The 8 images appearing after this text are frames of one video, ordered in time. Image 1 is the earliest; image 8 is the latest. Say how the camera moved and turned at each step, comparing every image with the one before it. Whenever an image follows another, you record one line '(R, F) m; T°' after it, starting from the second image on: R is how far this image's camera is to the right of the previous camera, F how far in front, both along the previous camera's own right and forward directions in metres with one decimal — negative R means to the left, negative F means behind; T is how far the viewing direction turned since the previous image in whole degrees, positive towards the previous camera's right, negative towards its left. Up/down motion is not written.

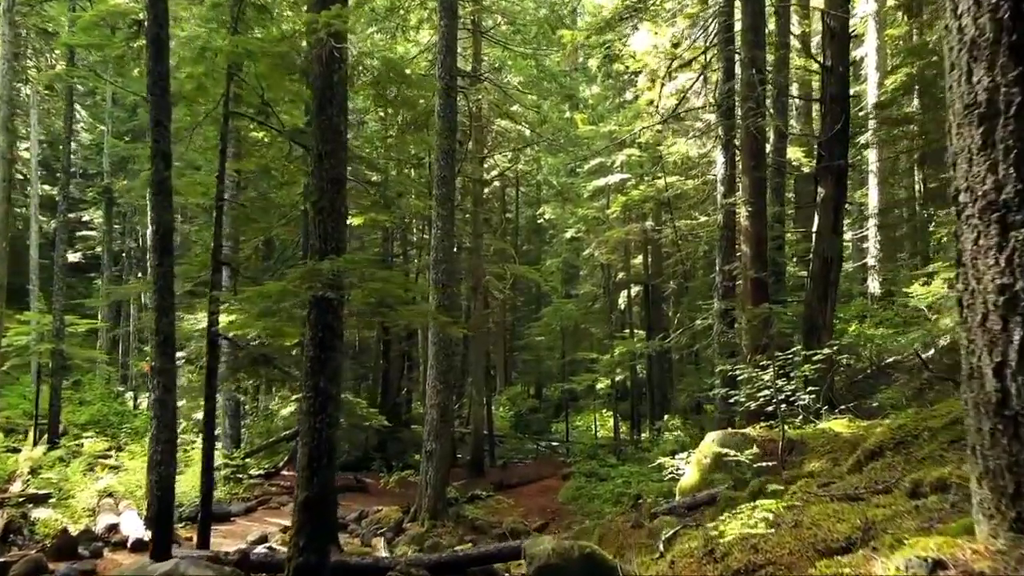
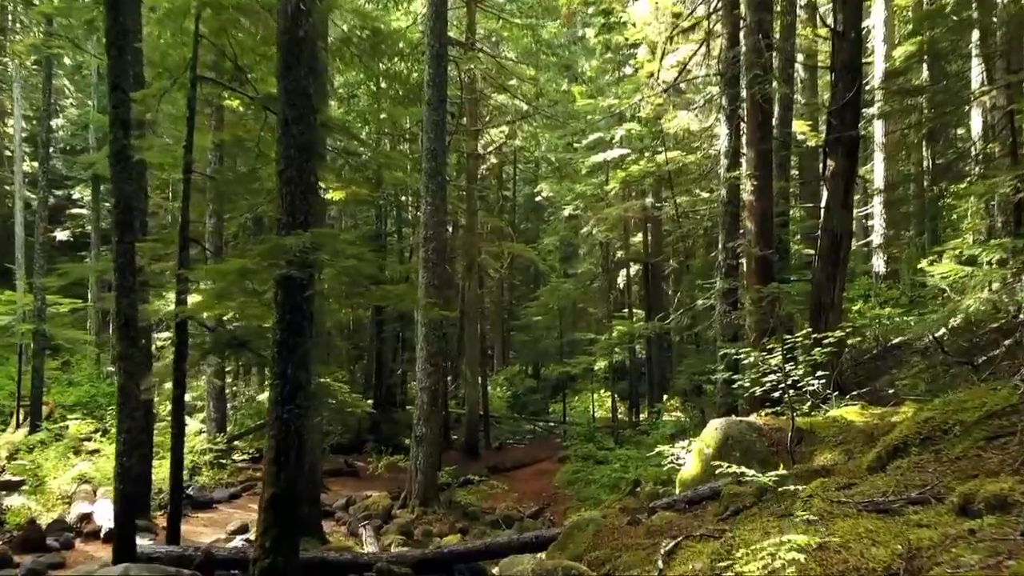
(+0.1, +0.6) m; 0°
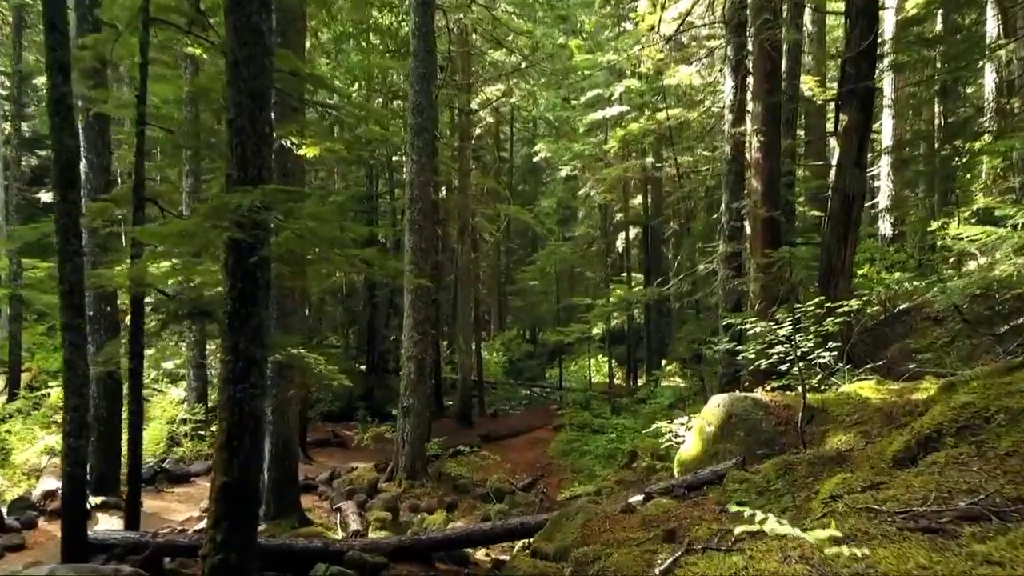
(+0.1, +0.7) m; 0°
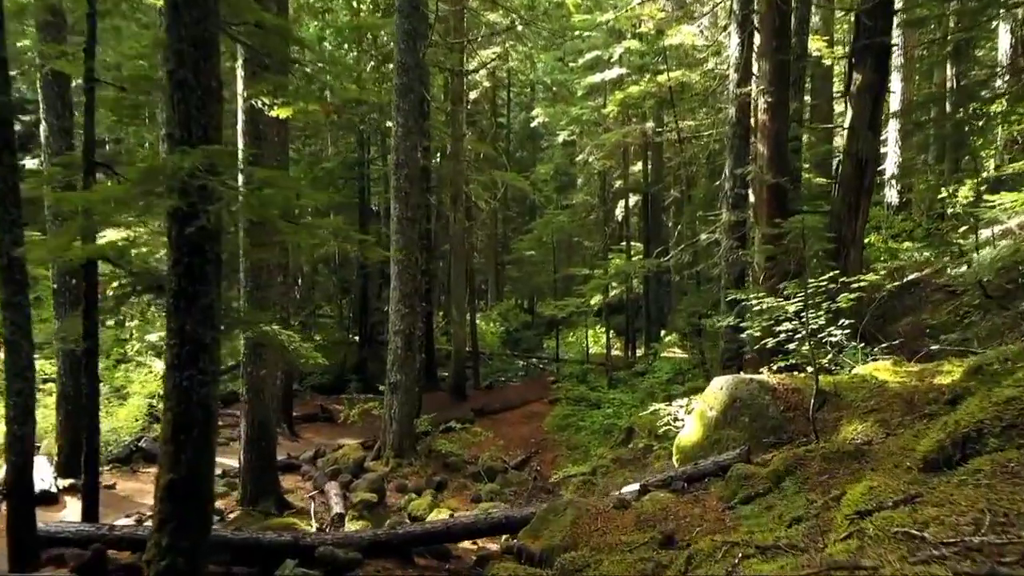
(+0.1, +0.6) m; 0°
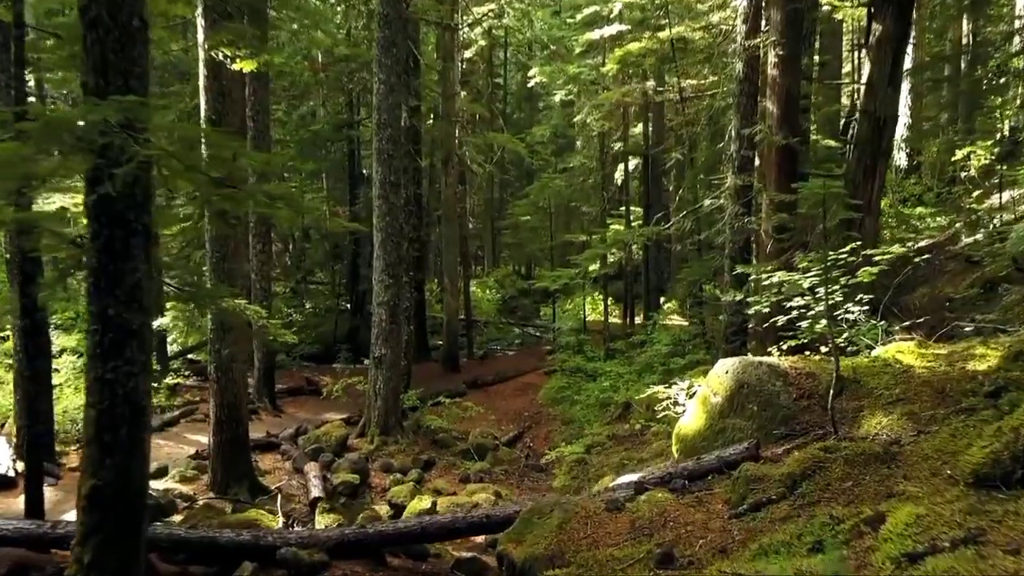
(+0.1, +0.7) m; 0°
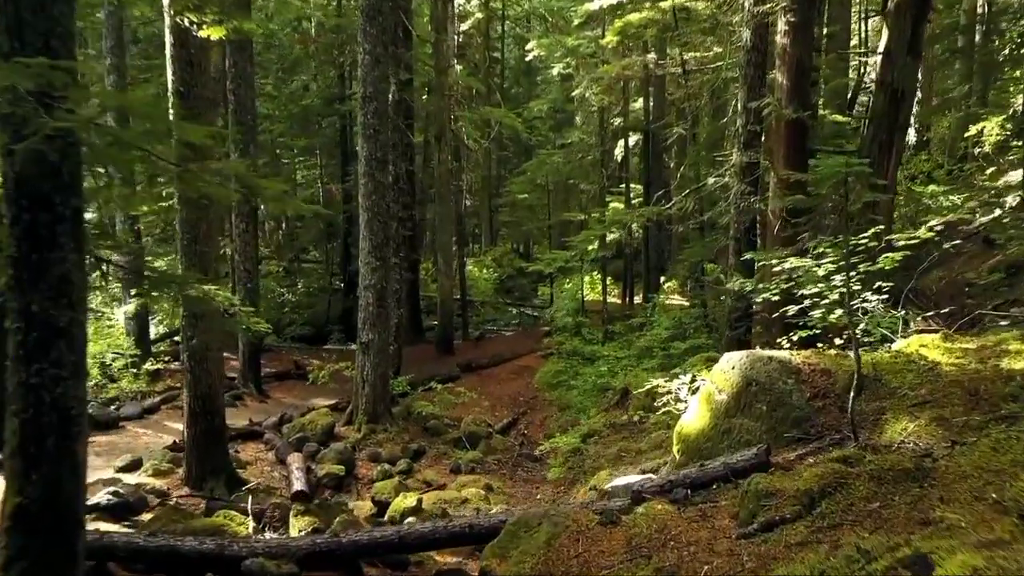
(+0.1, +0.5) m; 0°
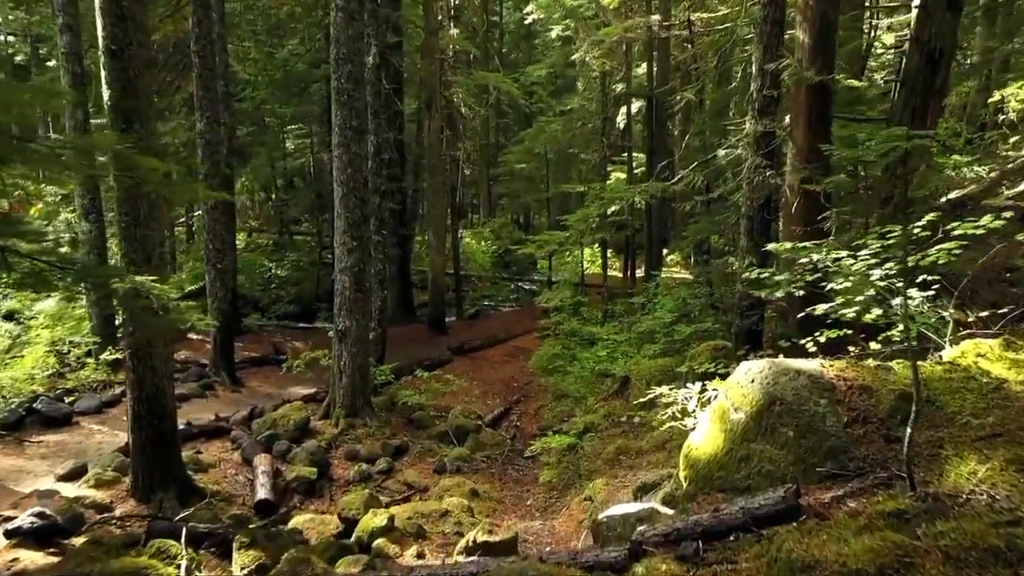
(+0.2, +0.9) m; 0°
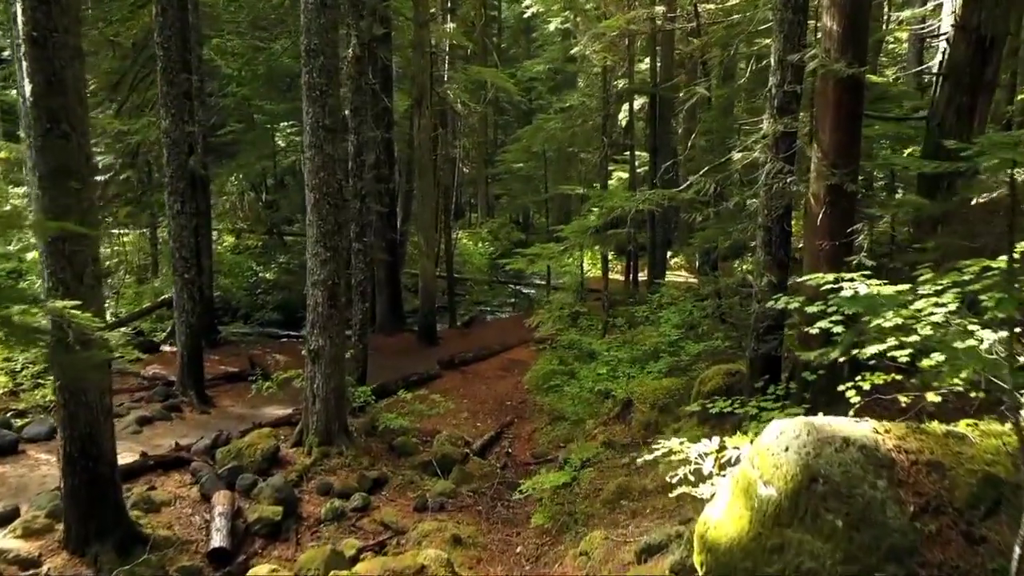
(+0.1, +0.9) m; 0°
